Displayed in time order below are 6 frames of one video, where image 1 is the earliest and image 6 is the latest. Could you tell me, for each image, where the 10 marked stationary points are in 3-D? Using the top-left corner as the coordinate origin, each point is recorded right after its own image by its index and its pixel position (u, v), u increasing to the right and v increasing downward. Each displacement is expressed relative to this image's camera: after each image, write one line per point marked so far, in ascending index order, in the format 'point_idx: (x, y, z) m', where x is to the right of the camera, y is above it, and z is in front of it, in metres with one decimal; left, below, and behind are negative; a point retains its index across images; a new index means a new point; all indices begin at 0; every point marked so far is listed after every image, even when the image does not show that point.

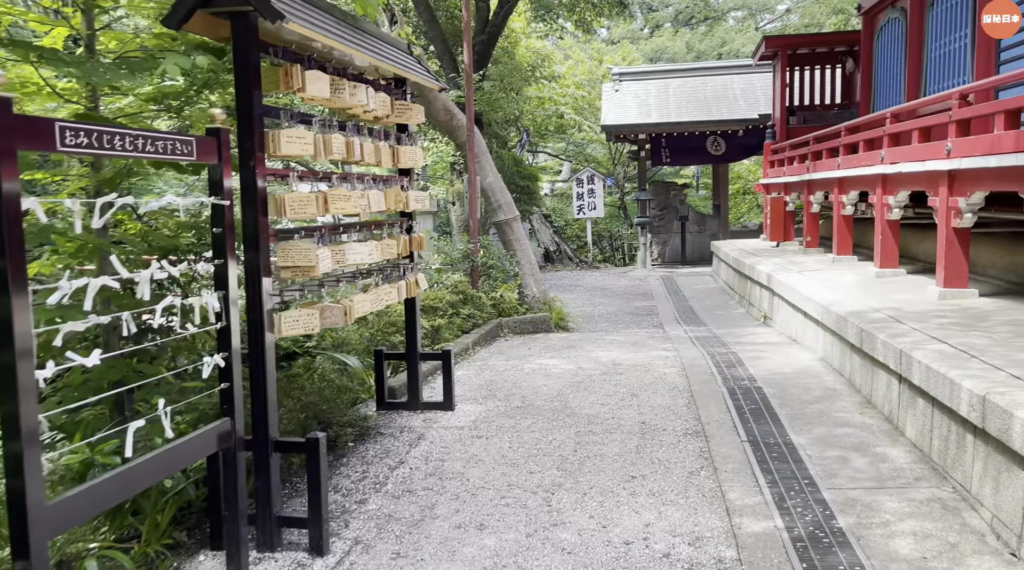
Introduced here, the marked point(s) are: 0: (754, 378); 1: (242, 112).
0: (+1.6, -0.6, +5.8) m
1: (-0.9, +0.6, +3.0) m
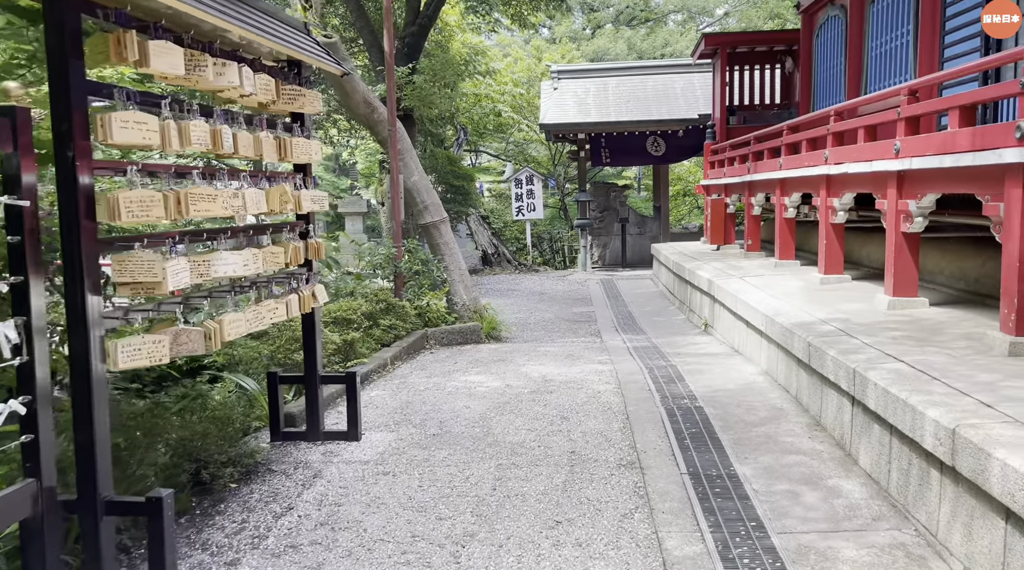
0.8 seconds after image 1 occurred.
0: (+1.1, -0.7, +5.4) m
1: (-1.2, +0.5, +2.4) m
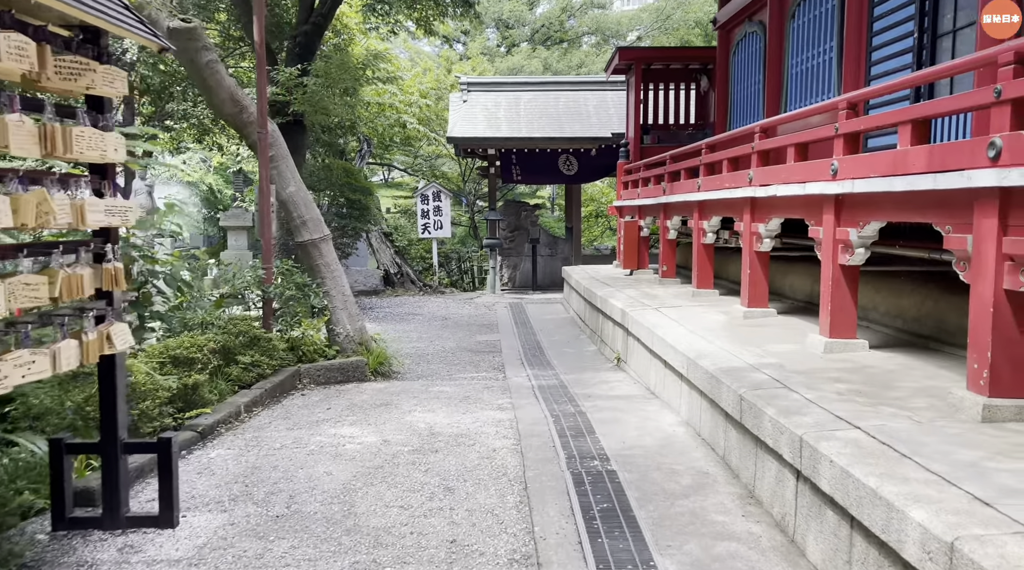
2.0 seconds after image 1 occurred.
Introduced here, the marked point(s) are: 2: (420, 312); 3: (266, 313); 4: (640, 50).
0: (+0.5, -0.9, +4.5) m
1: (-1.5, +0.4, +1.3) m
2: (-1.4, -0.4, +13.1) m
3: (-1.9, -0.2, +6.8) m
4: (+1.7, +3.2, +12.0) m
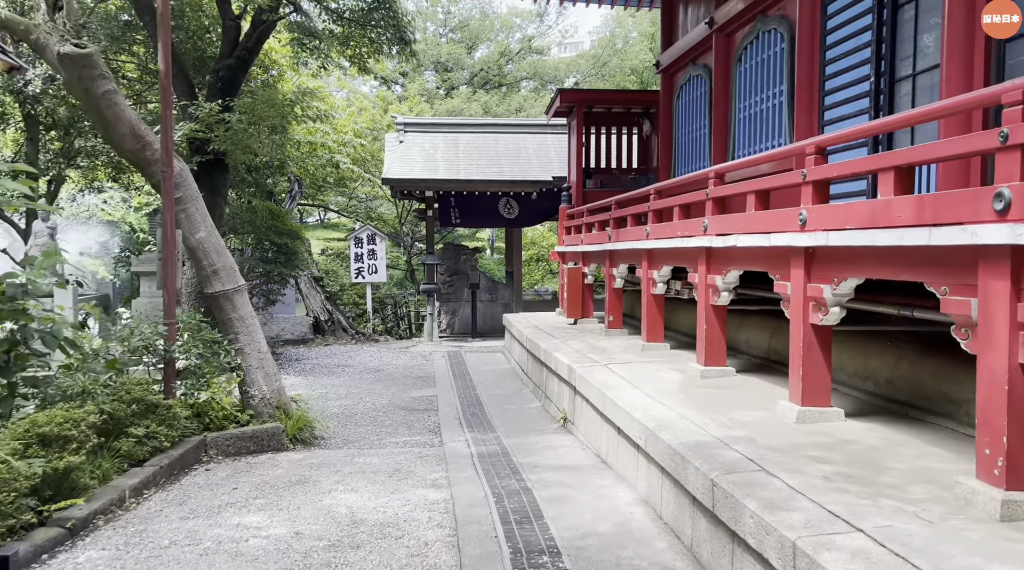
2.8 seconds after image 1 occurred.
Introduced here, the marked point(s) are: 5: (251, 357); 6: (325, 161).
0: (+0.2, -1.2, +3.9) m
1: (-1.6, +0.3, +0.6) m
2: (-2.3, -1.1, +12.4) m
3: (-2.3, -0.6, +6.0) m
4: (+0.9, +2.5, +11.6) m
5: (-1.9, -0.5, +6.5) m
6: (-3.4, +2.2, +16.2) m
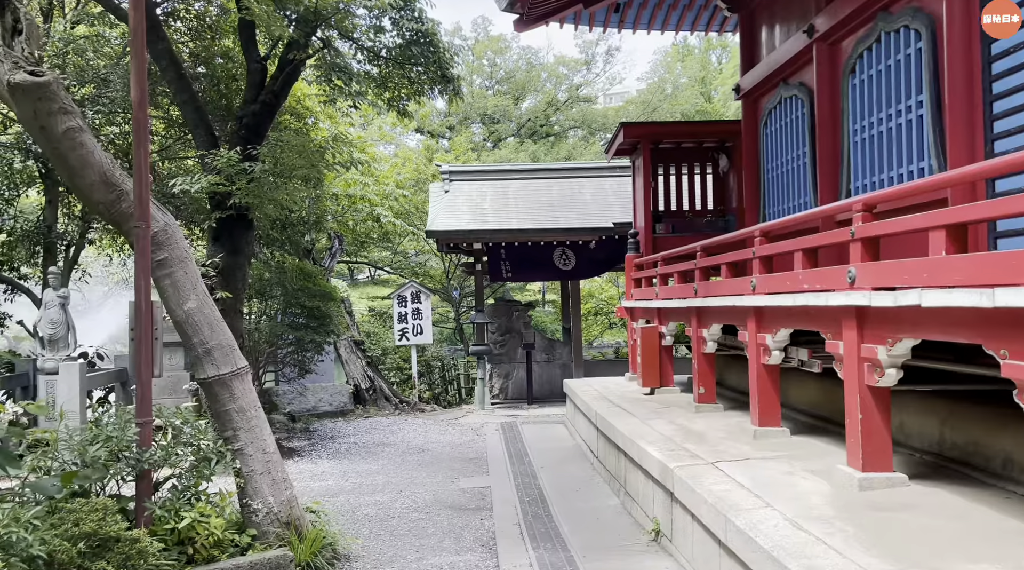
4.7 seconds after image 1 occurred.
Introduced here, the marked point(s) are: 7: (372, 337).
0: (+0.5, -1.4, +2.3) m
1: (-1.5, +0.1, -0.8) m
2: (-1.5, -1.9, +10.9) m
3: (-1.9, -1.1, +4.6) m
4: (+1.6, +1.8, +10.2) m
5: (-1.5, -1.0, +5.0) m
6: (-2.5, +1.2, +14.9) m
7: (-2.5, -0.9, +15.8) m
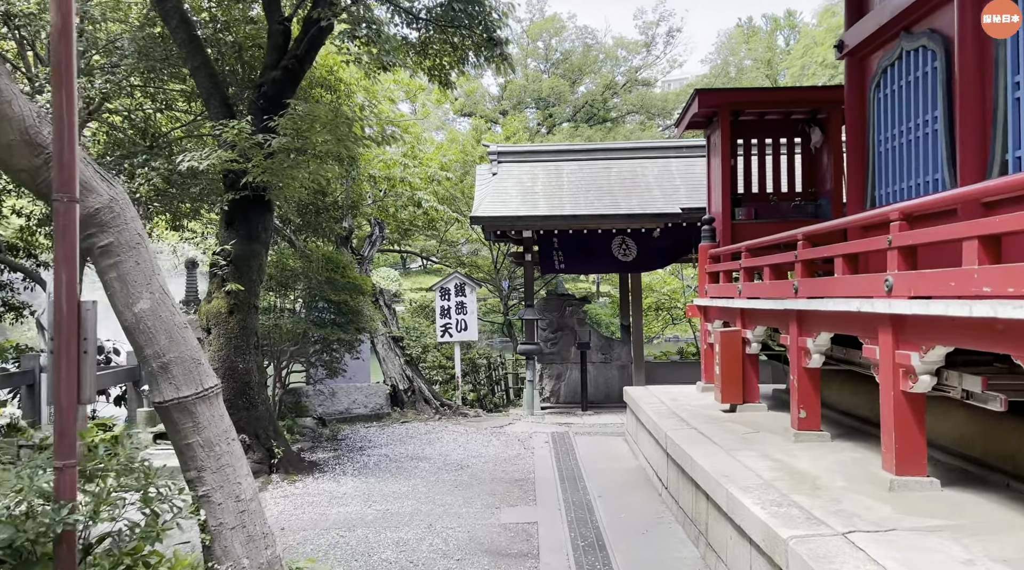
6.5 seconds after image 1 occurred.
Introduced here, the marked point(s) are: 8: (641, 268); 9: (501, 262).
0: (+0.5, -1.5, +0.9) m
1: (-1.6, +0.1, -2.1) m
2: (-0.9, -1.8, +9.6) m
3: (-1.7, -1.0, +3.3) m
4: (+2.1, +1.9, +8.7) m
5: (-1.3, -1.0, +3.7) m
6: (-1.6, +1.3, +13.6) m
7: (-1.6, -0.8, +14.6) m
8: (+1.8, +0.2, +12.2) m
9: (-0.2, +0.4, +16.4) m
